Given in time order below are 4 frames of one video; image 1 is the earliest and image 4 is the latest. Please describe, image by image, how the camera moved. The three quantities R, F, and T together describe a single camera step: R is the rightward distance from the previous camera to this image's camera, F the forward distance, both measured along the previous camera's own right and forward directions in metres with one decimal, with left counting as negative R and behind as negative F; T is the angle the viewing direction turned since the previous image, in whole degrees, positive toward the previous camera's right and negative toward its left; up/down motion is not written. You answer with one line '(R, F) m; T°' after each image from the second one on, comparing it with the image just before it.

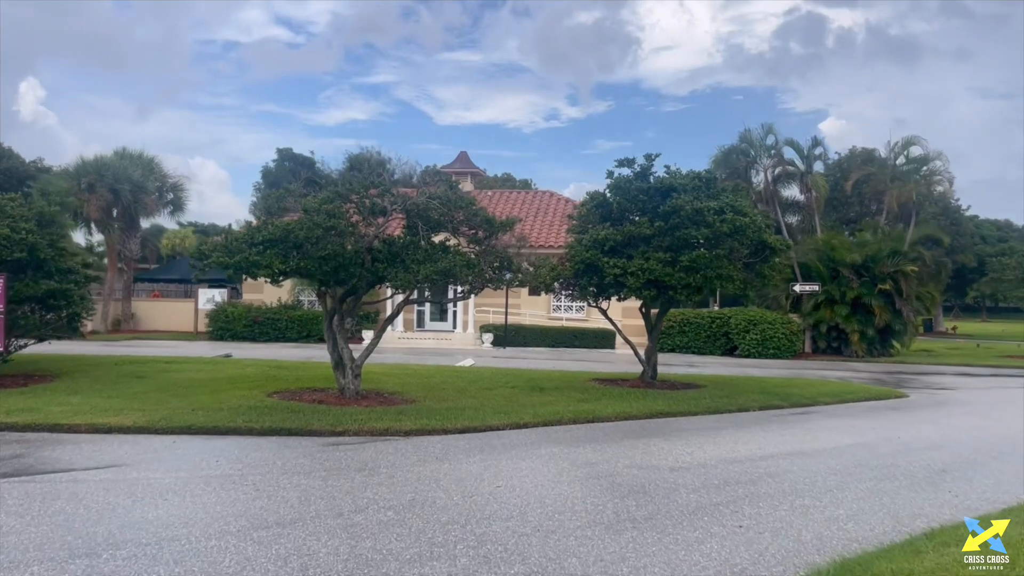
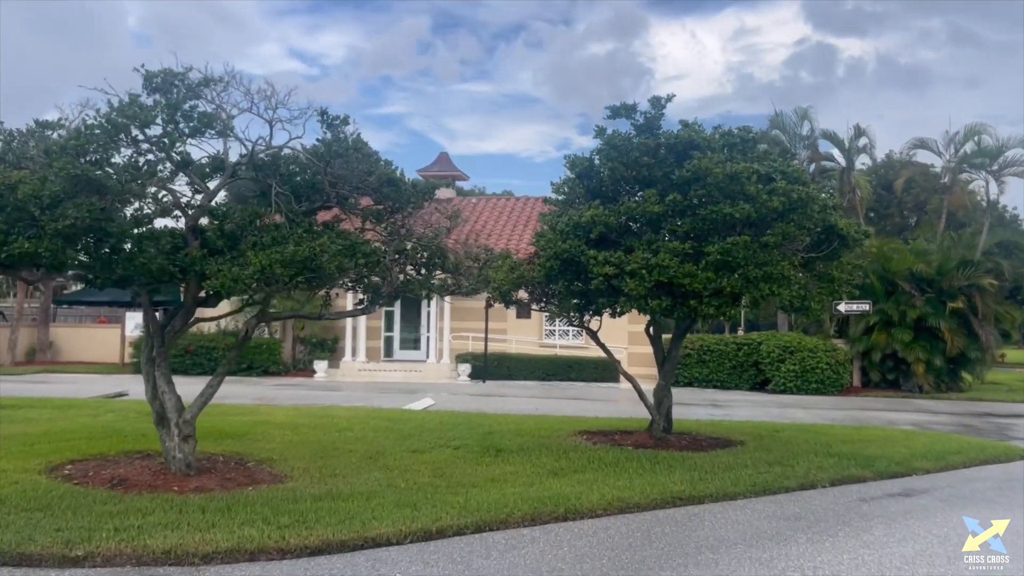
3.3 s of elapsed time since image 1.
(+1.0, +5.8) m; -1°
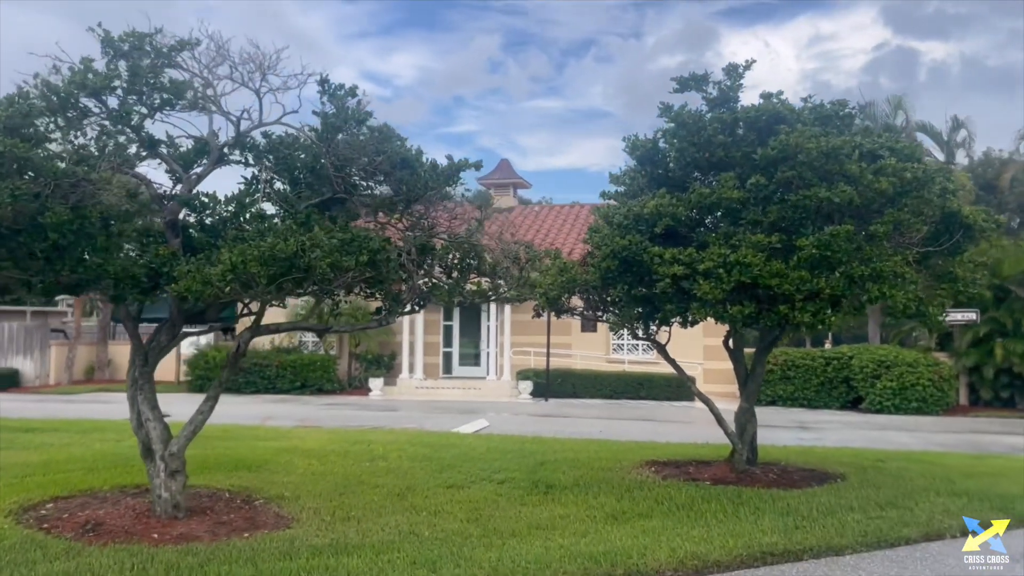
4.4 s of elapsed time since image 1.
(+0.2, +1.7) m; -5°
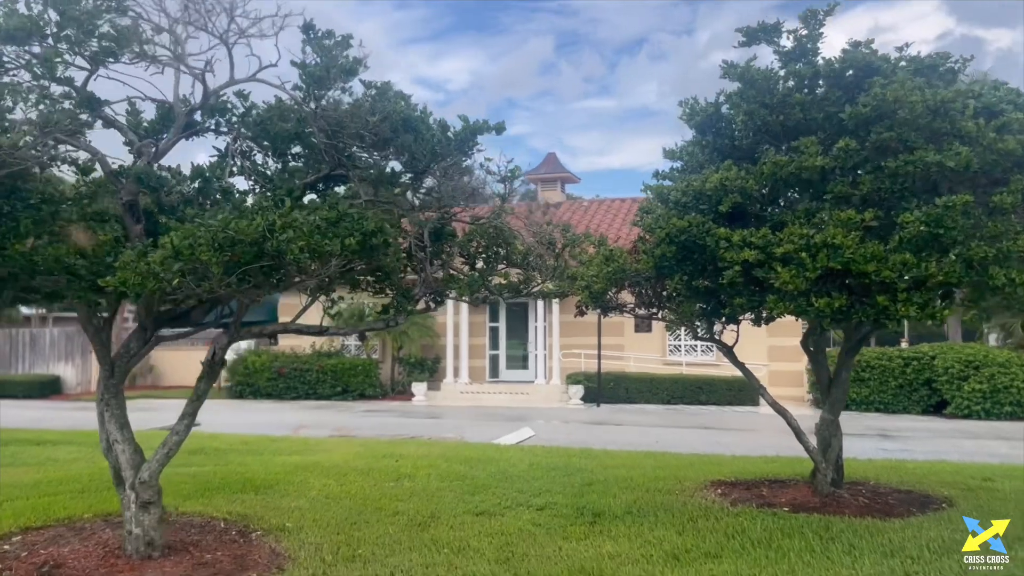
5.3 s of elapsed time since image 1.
(+0.2, +1.5) m; -4°
